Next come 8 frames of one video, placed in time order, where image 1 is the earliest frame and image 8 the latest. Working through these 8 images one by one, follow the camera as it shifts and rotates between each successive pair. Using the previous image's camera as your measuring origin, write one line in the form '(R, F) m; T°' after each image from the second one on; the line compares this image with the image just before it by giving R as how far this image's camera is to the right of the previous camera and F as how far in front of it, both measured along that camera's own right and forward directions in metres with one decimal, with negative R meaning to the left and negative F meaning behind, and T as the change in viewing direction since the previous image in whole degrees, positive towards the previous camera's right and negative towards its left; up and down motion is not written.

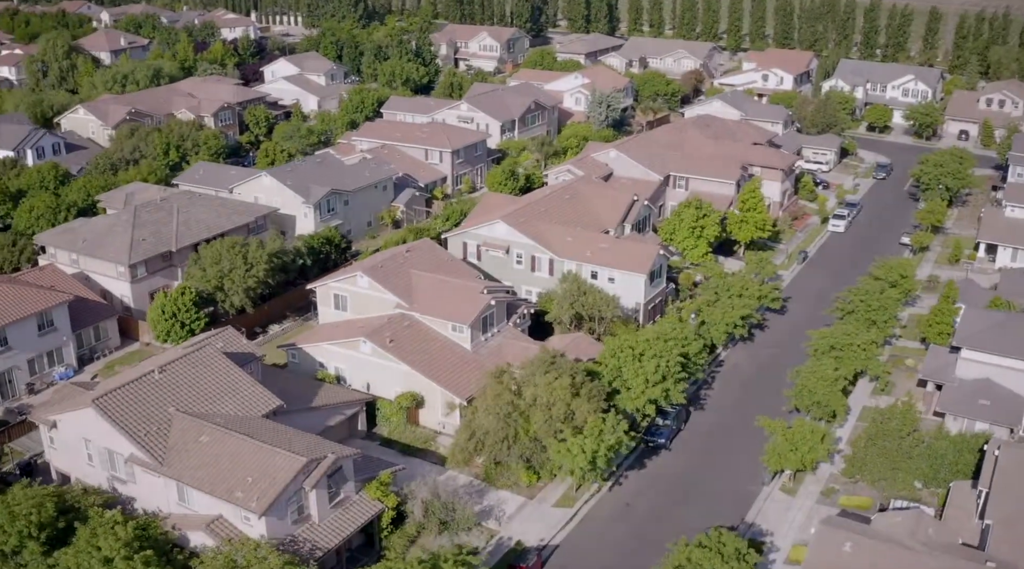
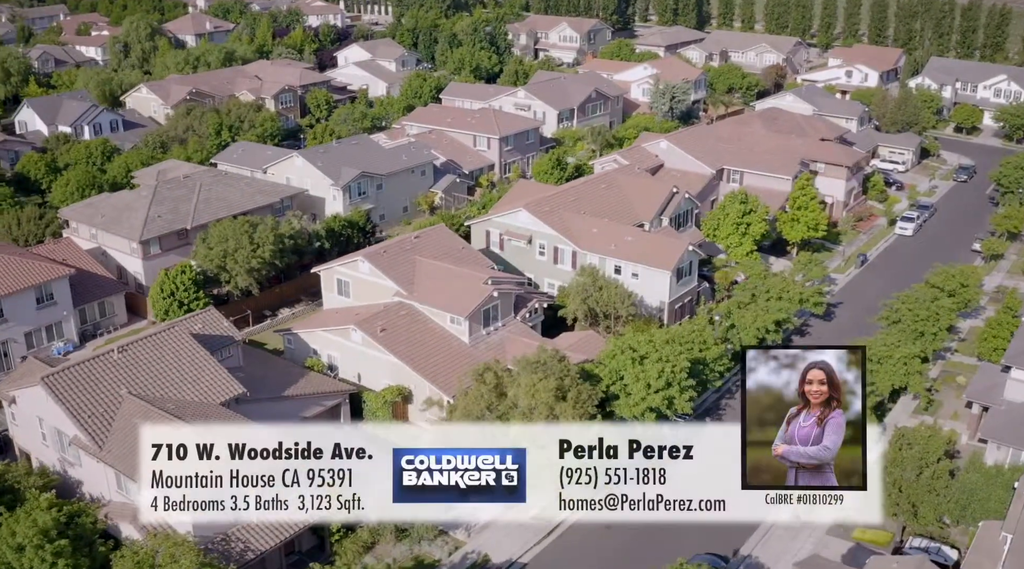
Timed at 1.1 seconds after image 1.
(+3.0, +2.9) m; -5°
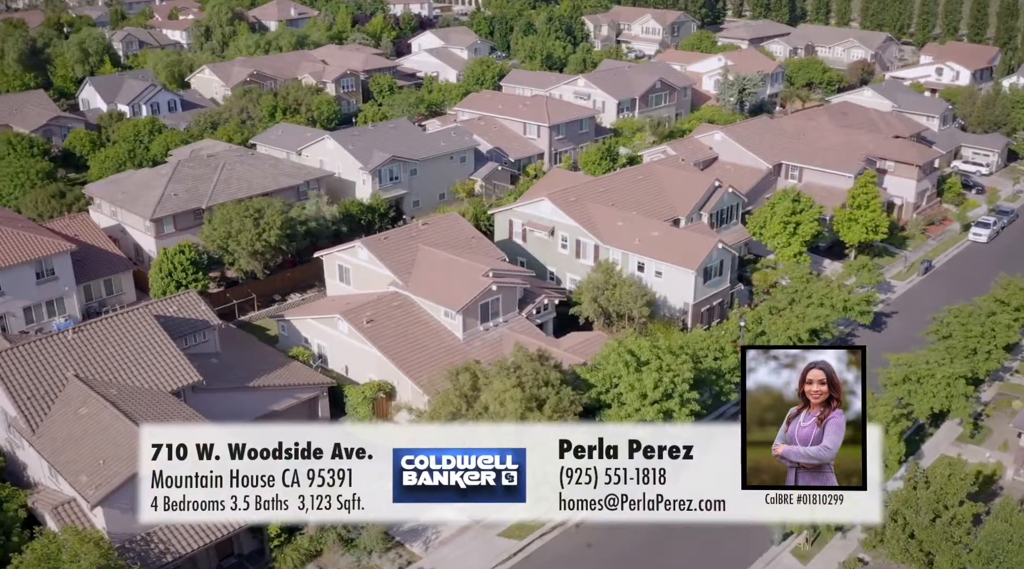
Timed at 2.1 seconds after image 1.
(+3.0, +2.9) m; -5°
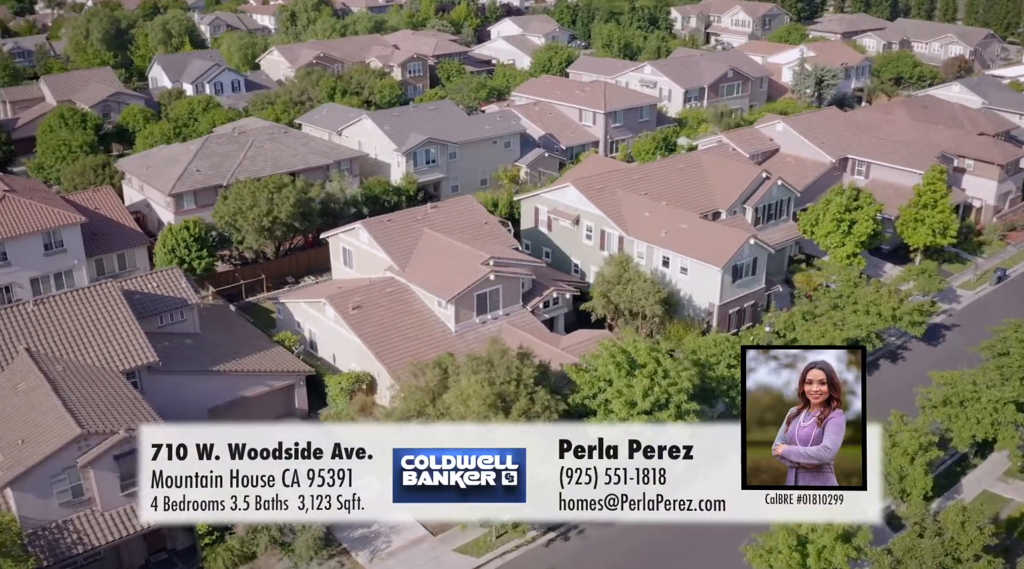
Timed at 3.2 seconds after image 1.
(+3.0, +2.7) m; -5°
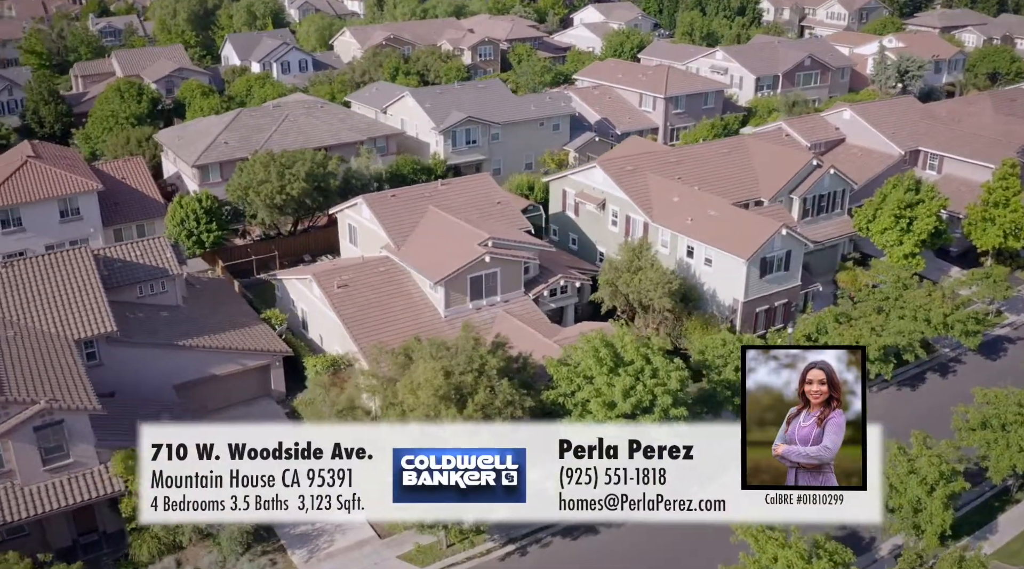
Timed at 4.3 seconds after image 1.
(+2.9, +2.6) m; -5°
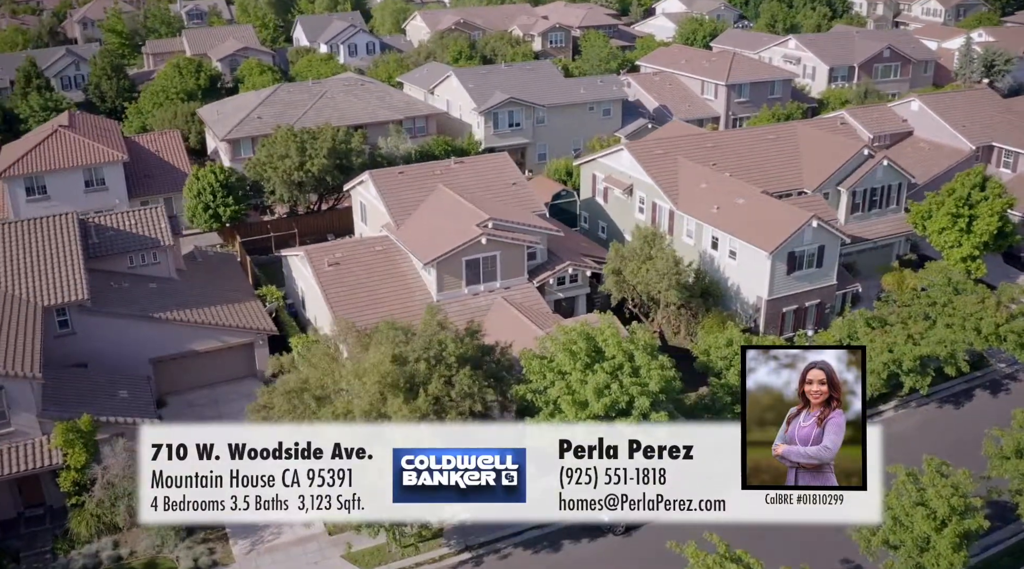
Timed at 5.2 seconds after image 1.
(+2.5, +2.1) m; -5°
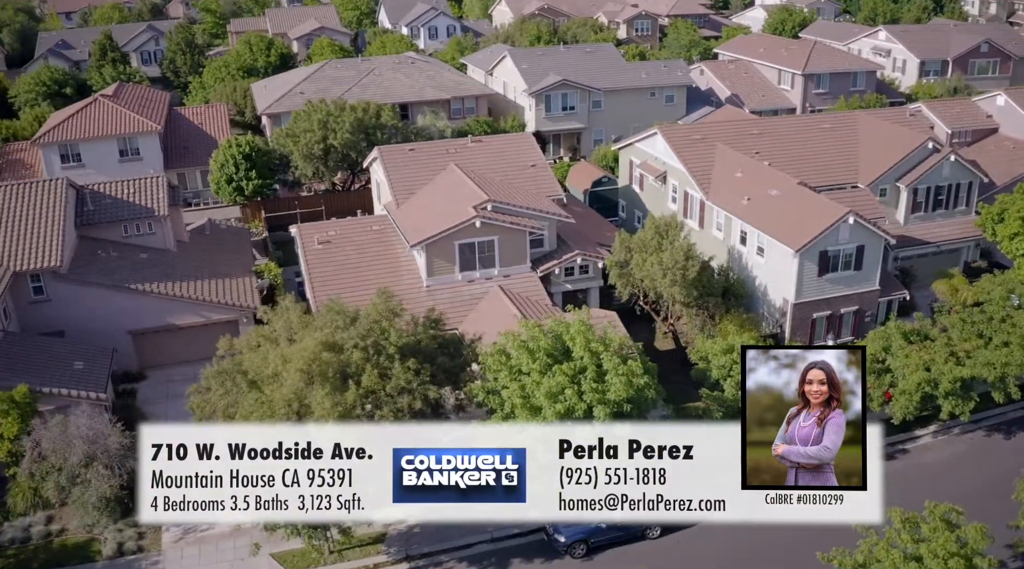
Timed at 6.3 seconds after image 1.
(+2.7, +2.2) m; -6°
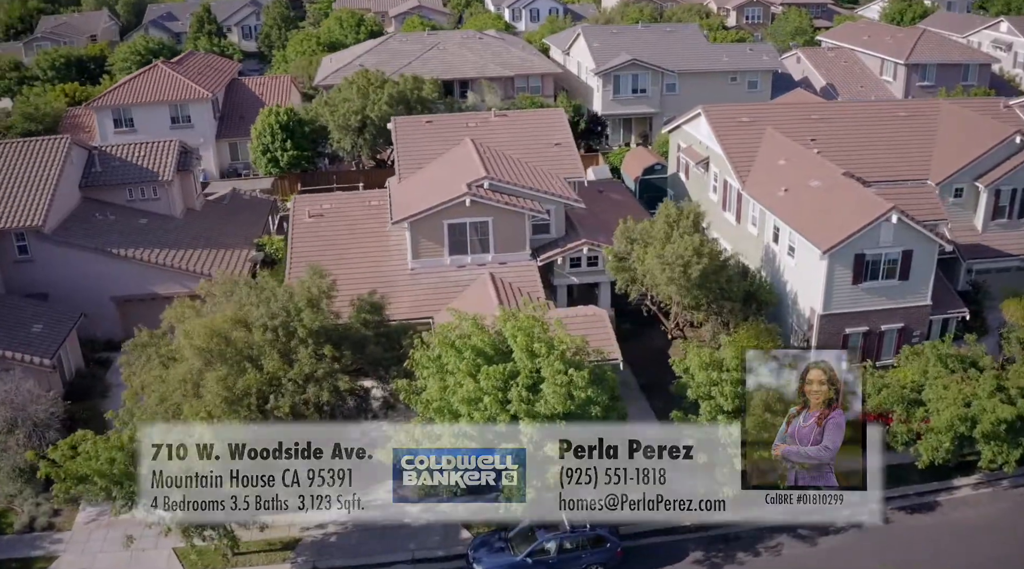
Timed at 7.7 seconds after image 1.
(+3.2, +2.4) m; -8°
